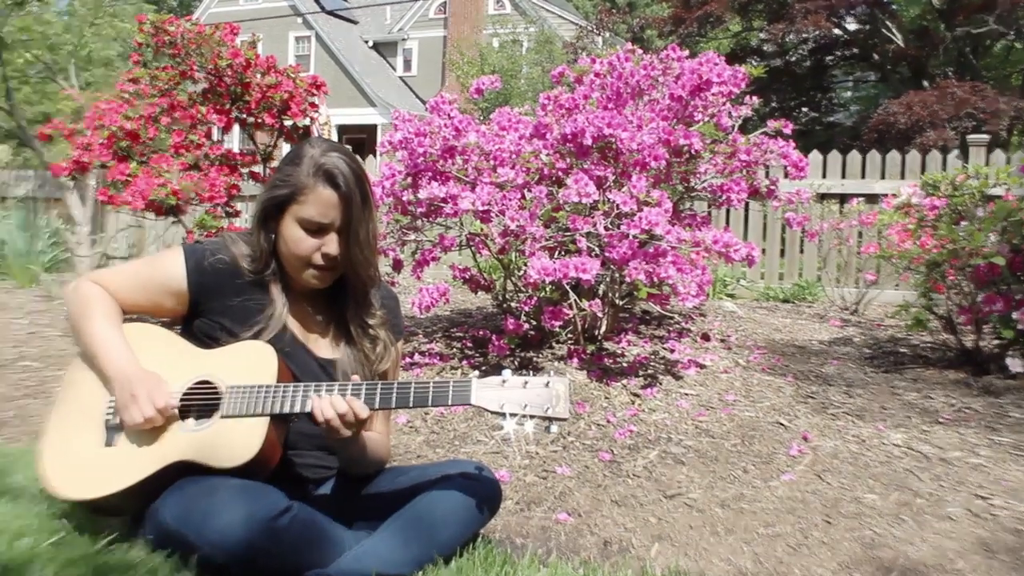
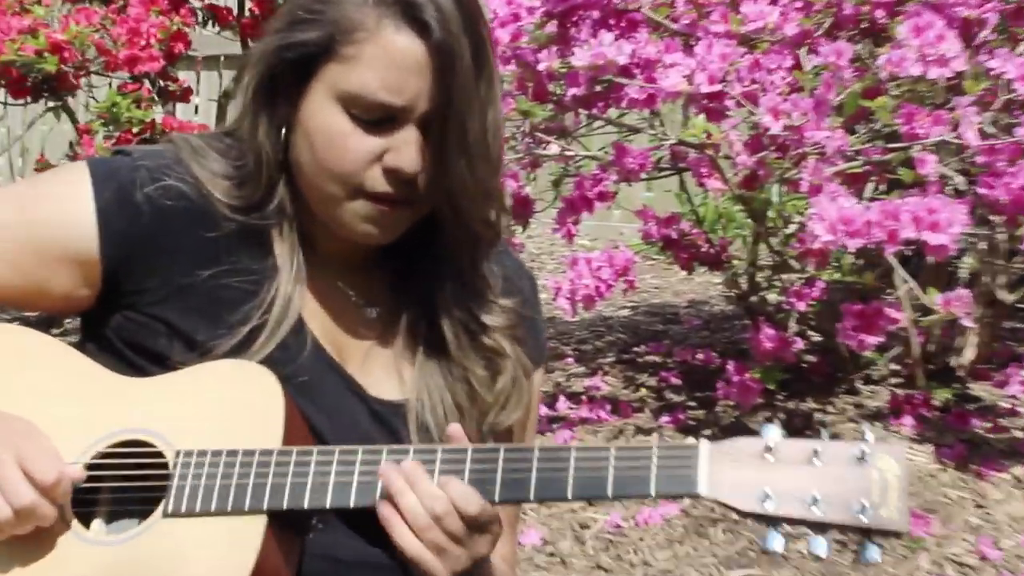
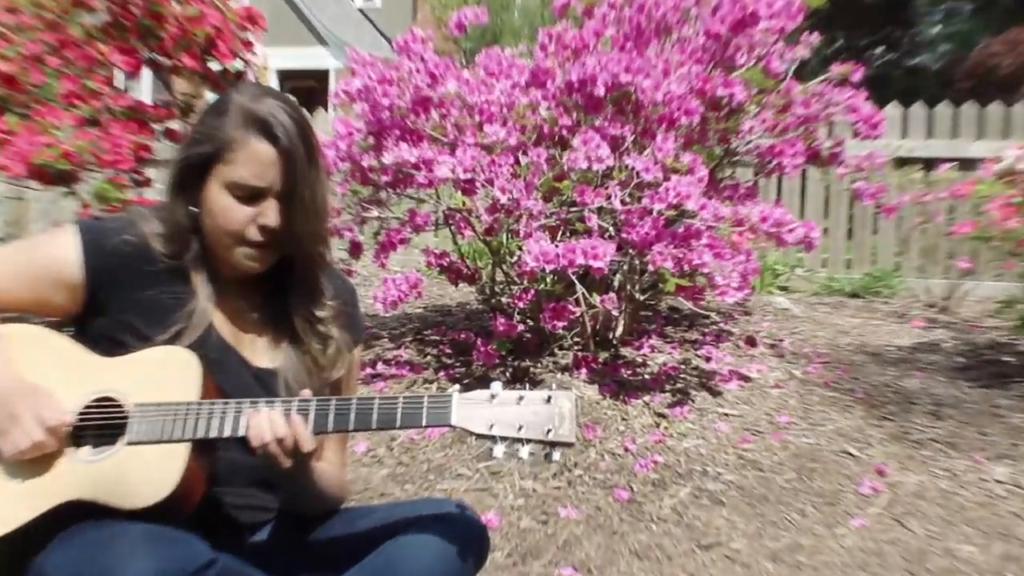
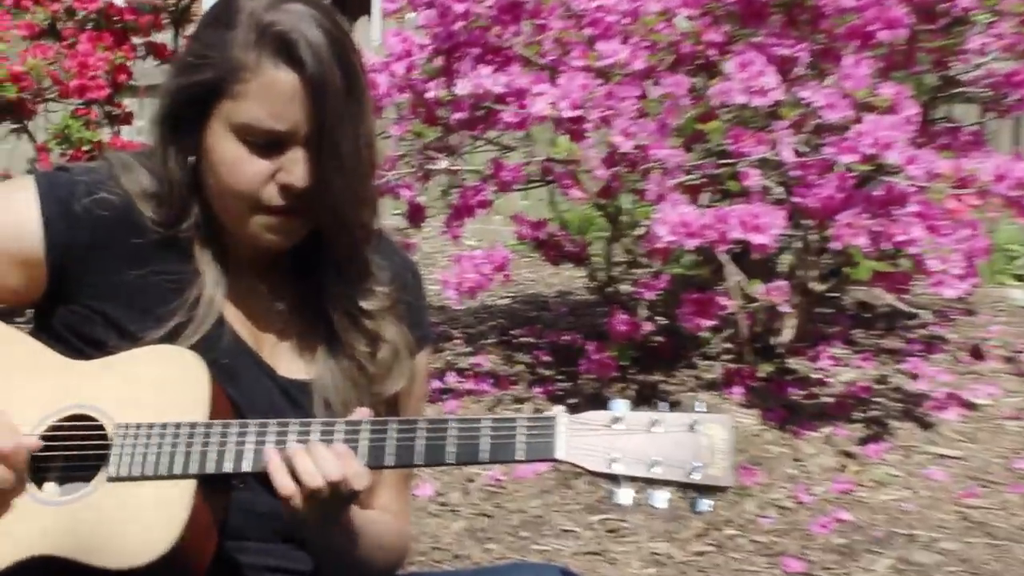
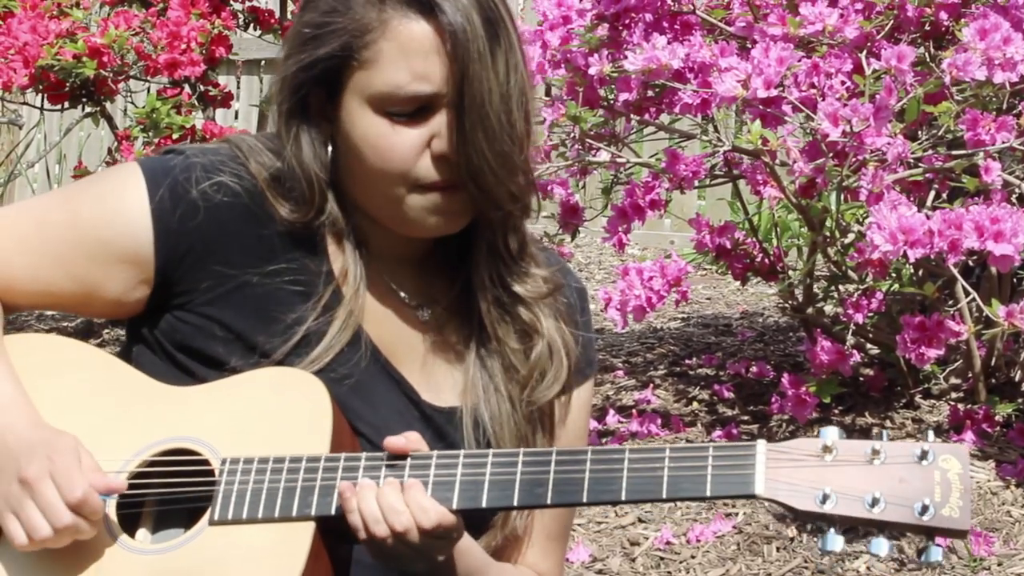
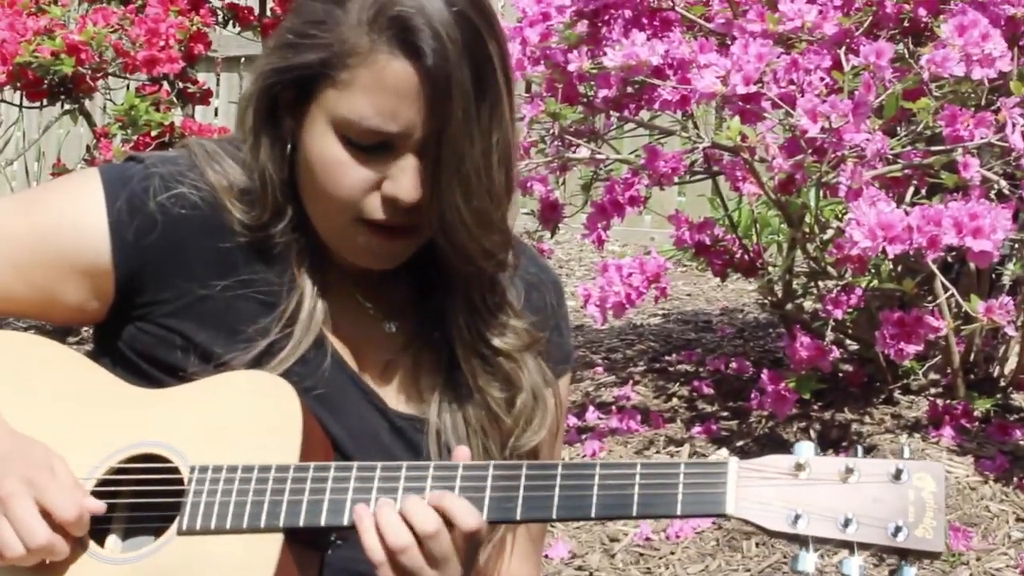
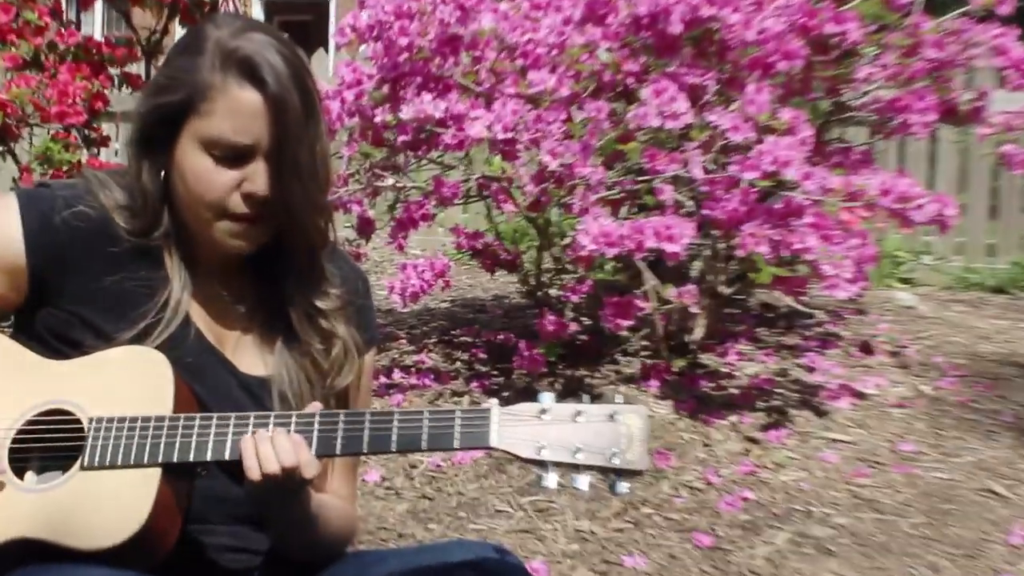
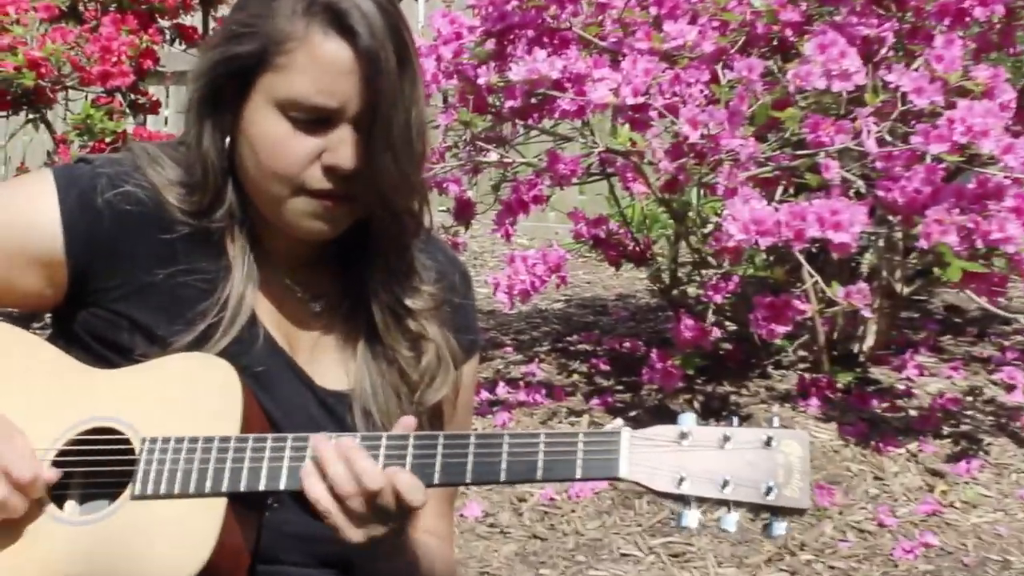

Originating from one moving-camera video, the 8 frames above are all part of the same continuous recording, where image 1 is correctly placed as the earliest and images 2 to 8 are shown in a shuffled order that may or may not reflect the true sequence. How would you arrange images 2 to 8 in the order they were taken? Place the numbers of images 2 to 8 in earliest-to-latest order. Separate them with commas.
3, 7, 4, 8, 2, 6, 5
